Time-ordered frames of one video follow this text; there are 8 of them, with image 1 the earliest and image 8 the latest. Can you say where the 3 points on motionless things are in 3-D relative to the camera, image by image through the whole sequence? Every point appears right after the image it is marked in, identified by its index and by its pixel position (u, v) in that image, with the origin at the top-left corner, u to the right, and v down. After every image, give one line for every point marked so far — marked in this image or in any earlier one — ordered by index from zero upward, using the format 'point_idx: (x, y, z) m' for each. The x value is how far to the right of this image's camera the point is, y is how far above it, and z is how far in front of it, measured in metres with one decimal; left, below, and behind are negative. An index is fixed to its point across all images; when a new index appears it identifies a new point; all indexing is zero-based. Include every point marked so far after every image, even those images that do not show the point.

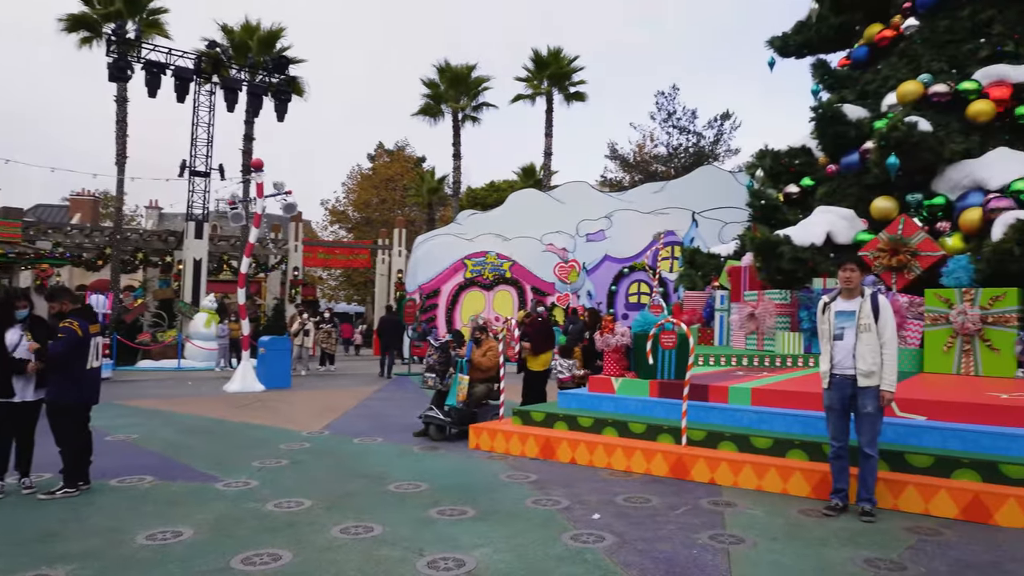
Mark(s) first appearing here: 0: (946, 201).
0: (+5.6, +1.1, +9.0) m
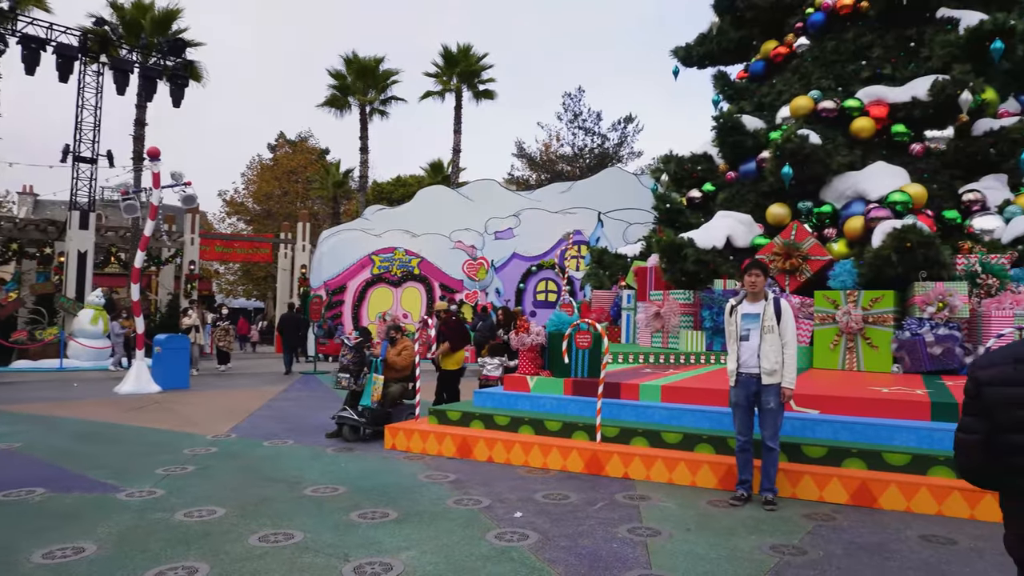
0: (+4.5, +1.1, +9.8) m
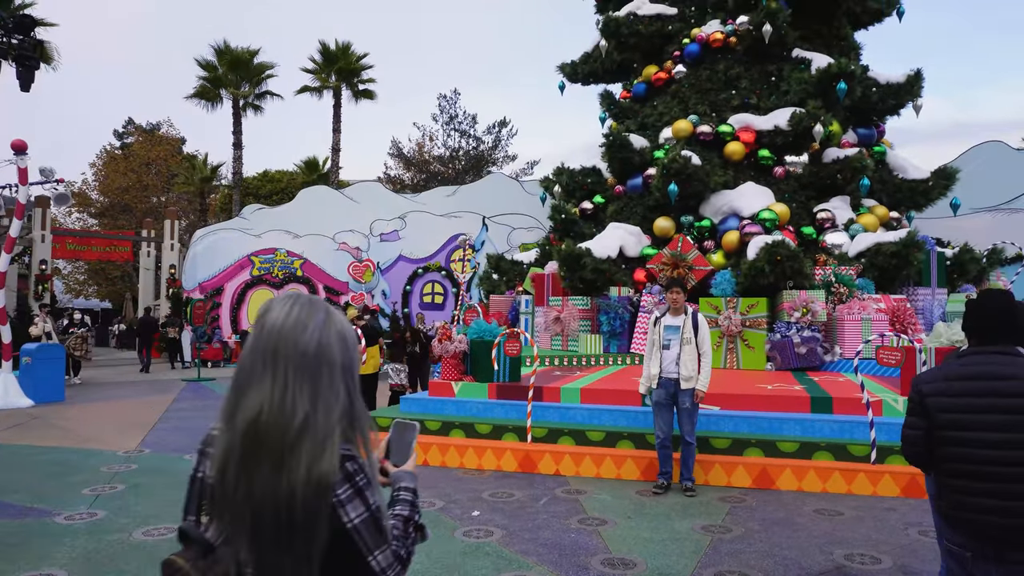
0: (+3.1, +1.0, +10.9) m
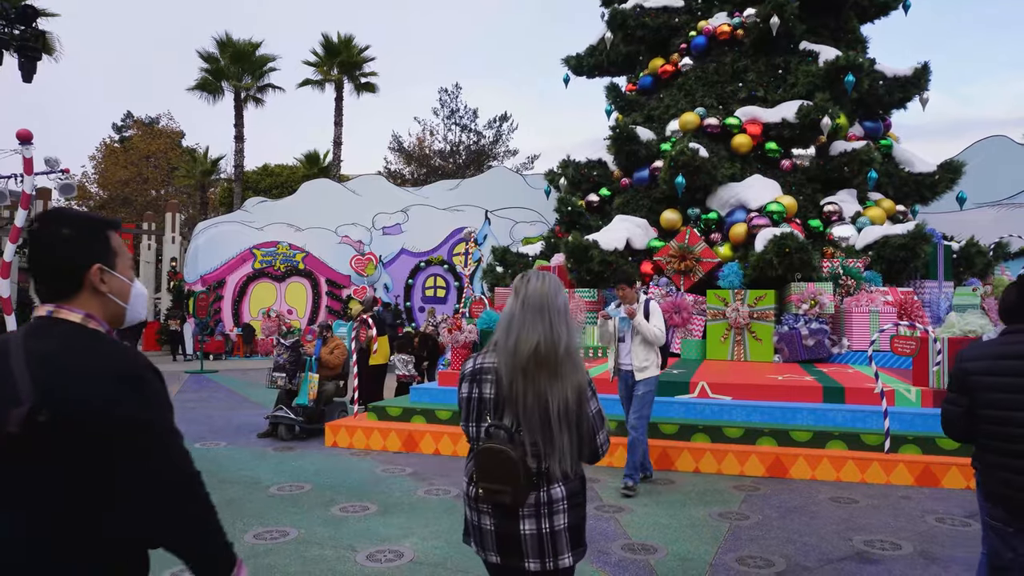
0: (+3.2, +1.1, +10.9) m
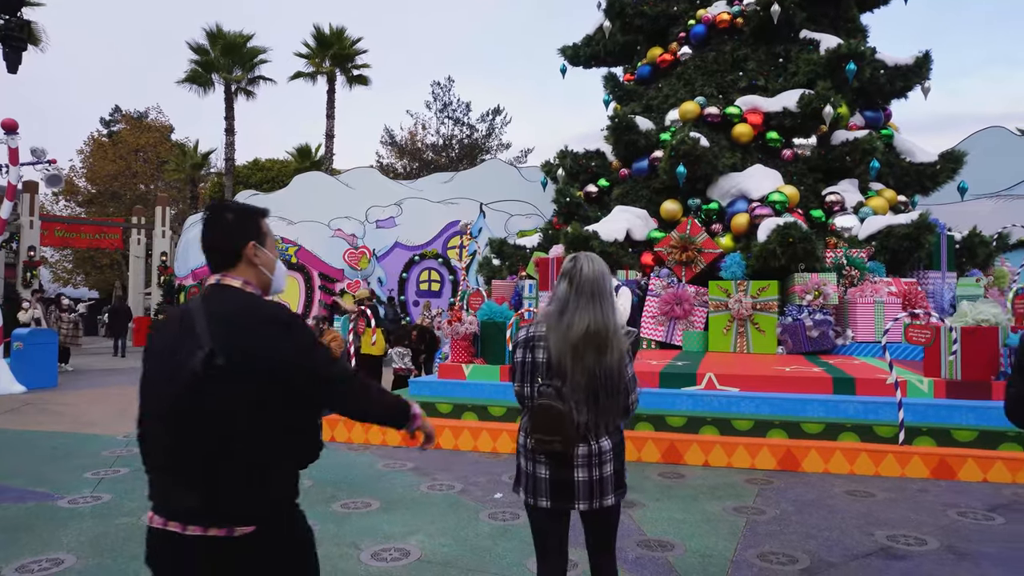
0: (+3.2, +1.3, +10.7) m
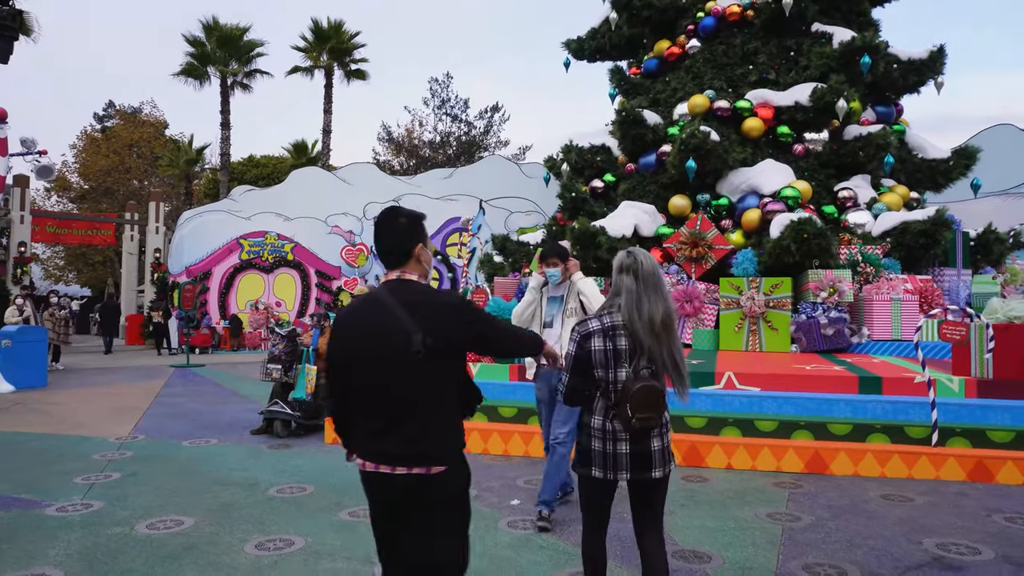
0: (+3.3, +1.3, +10.5) m
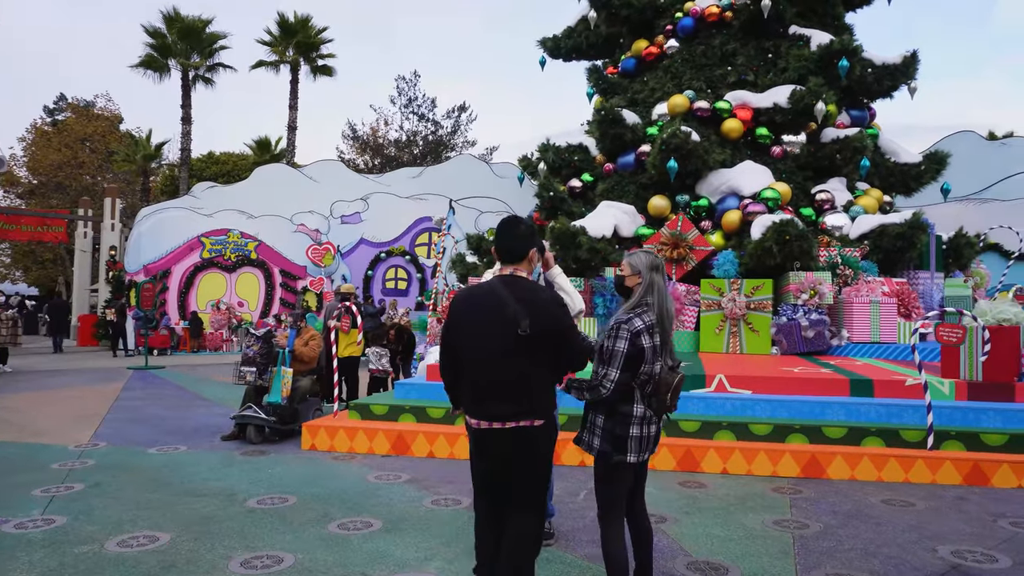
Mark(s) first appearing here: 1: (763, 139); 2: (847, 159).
0: (+3.0, +1.3, +10.4) m
1: (+3.9, +2.3, +10.8) m
2: (+5.1, +2.0, +10.6) m
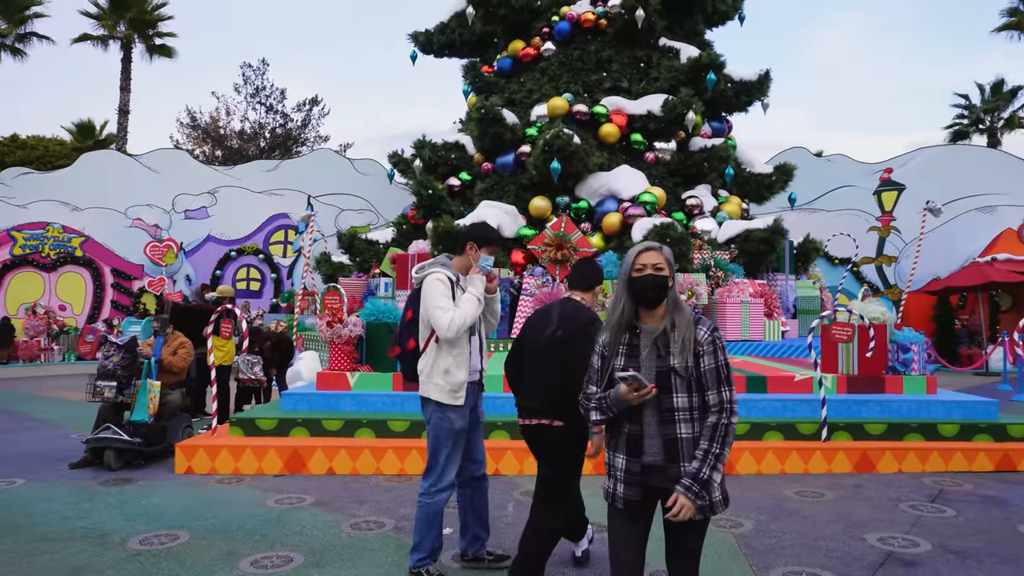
0: (+1.2, +1.3, +10.6) m
1: (+2.0, +2.3, +11.1) m
2: (+3.2, +2.0, +11.2) m
